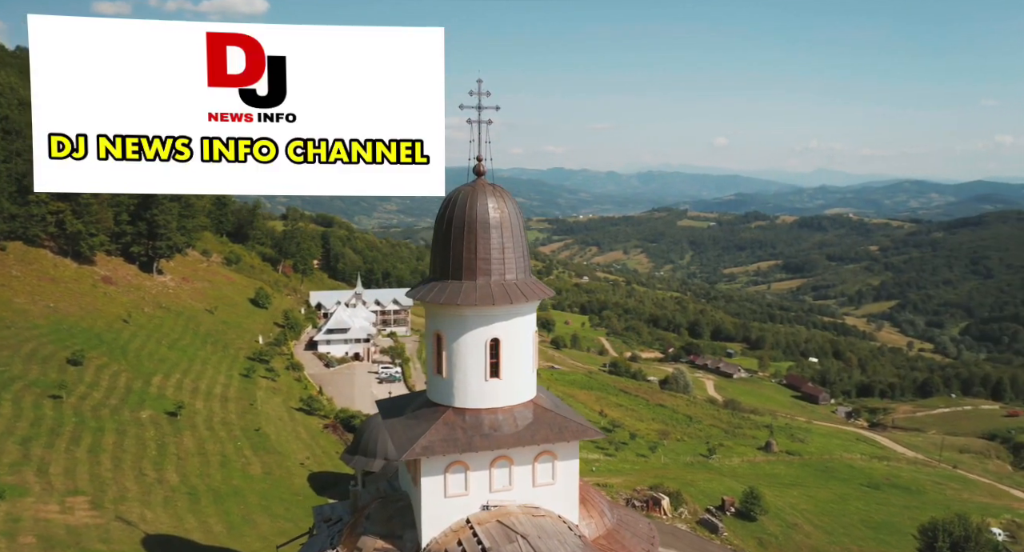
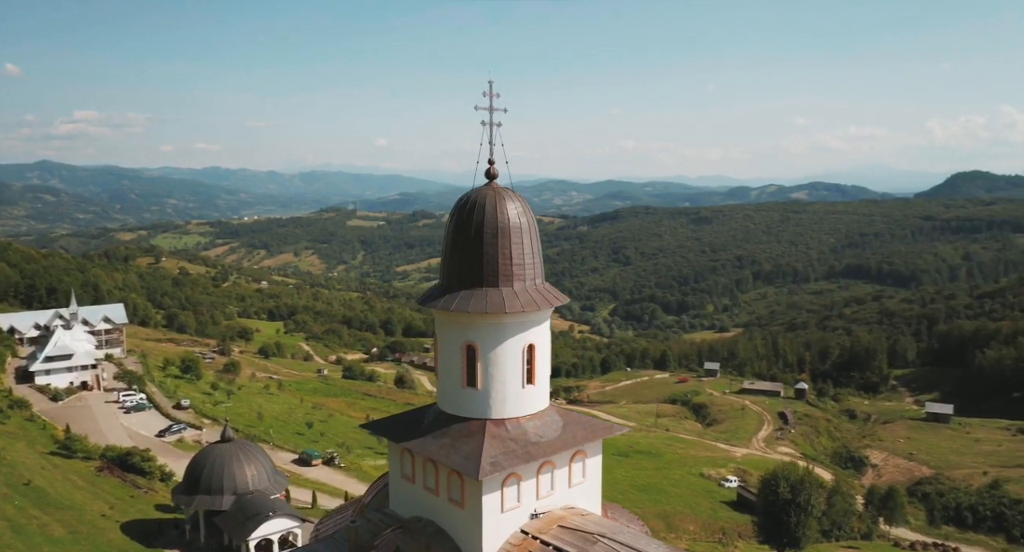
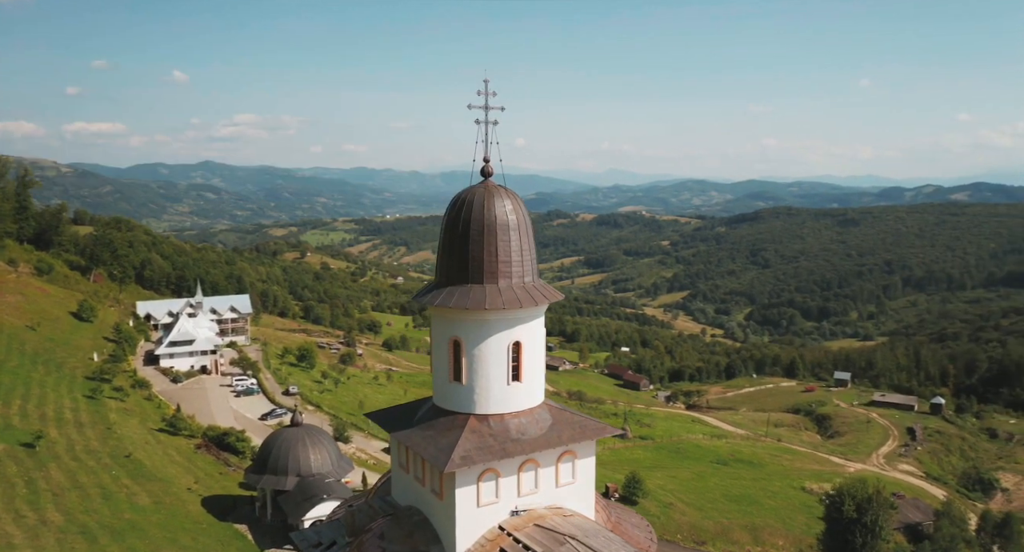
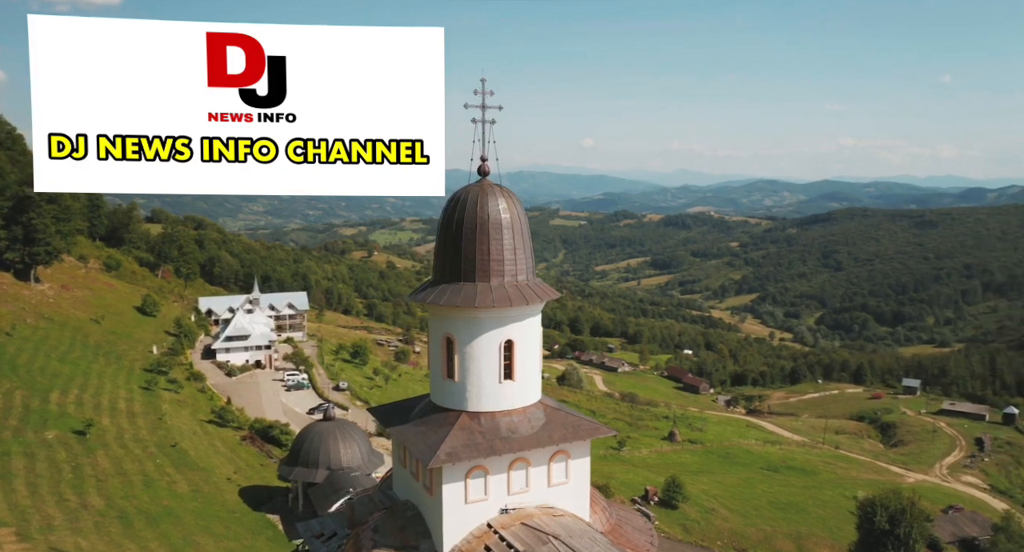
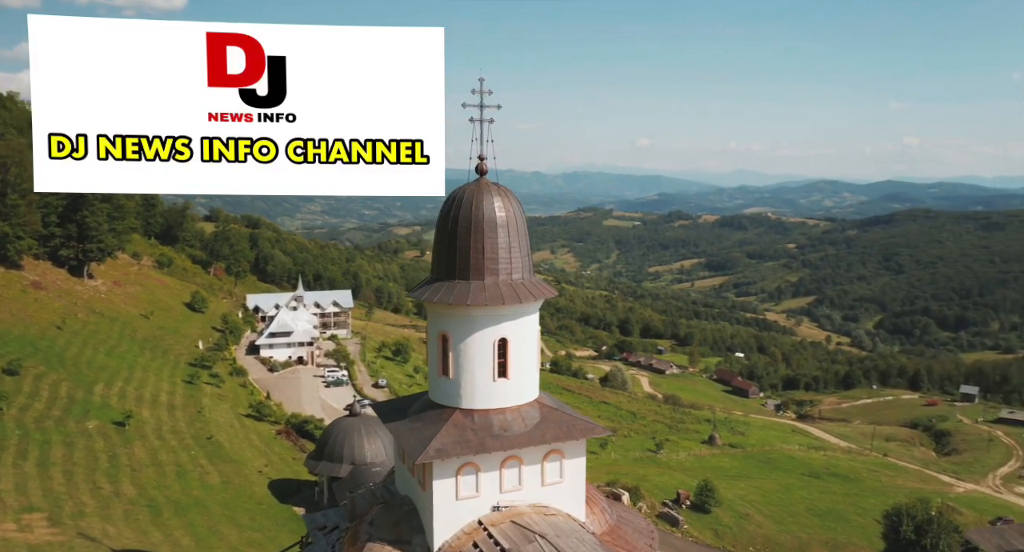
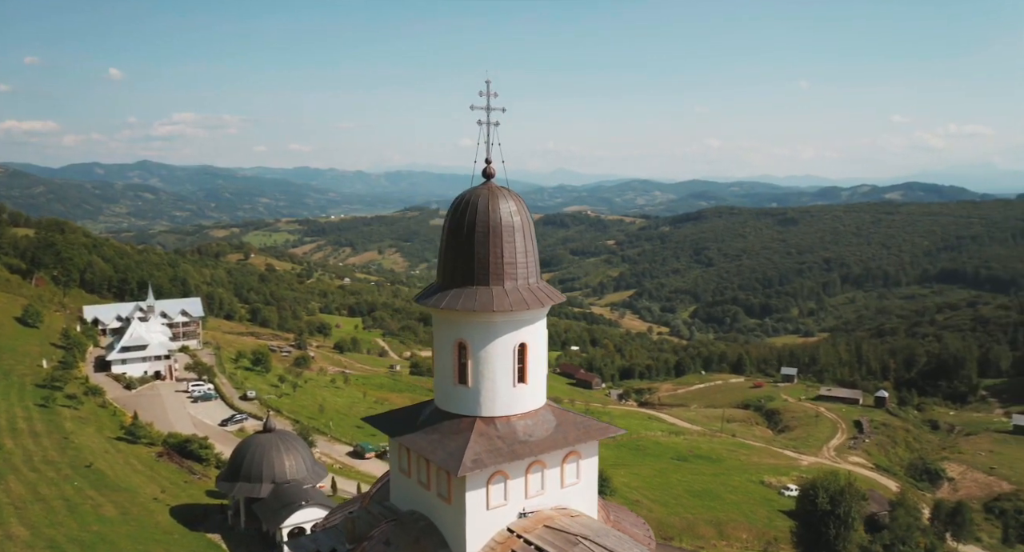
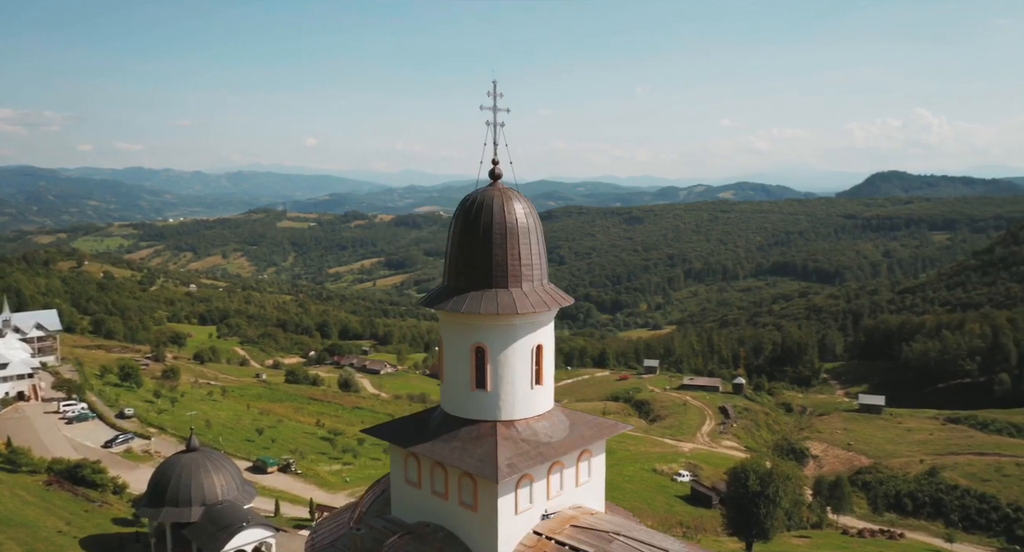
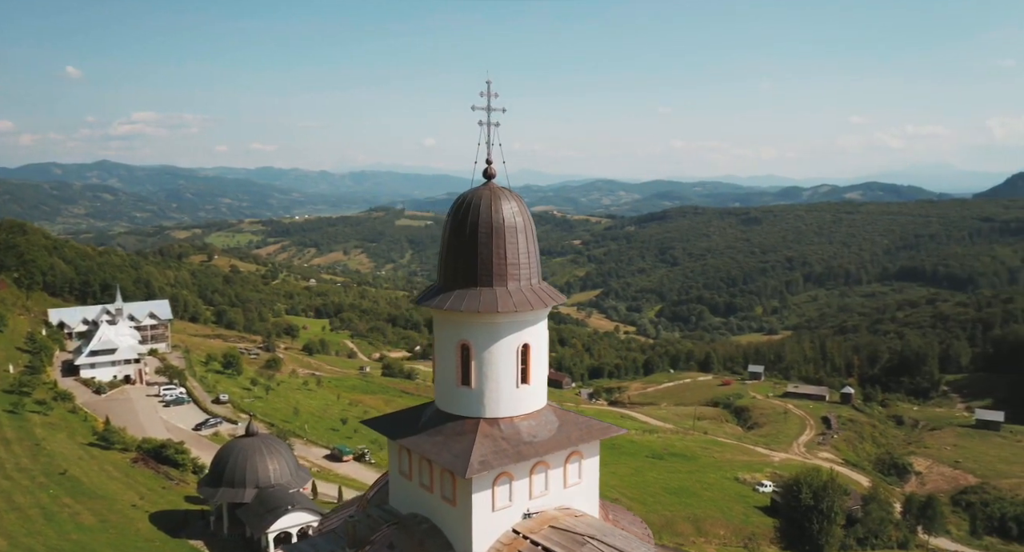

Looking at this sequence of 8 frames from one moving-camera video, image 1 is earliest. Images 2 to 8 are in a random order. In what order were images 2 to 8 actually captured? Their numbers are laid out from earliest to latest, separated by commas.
5, 4, 3, 6, 8, 2, 7
